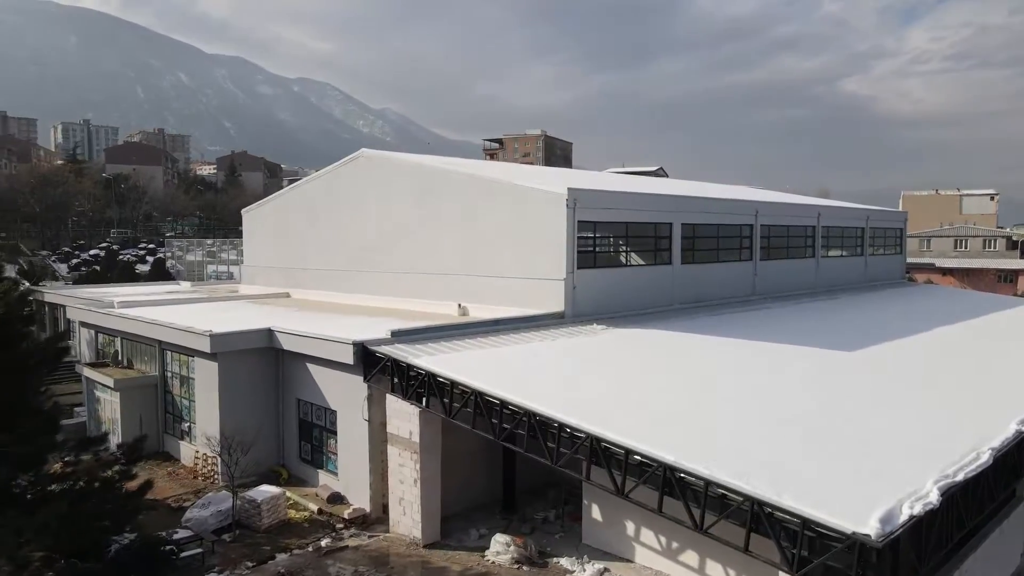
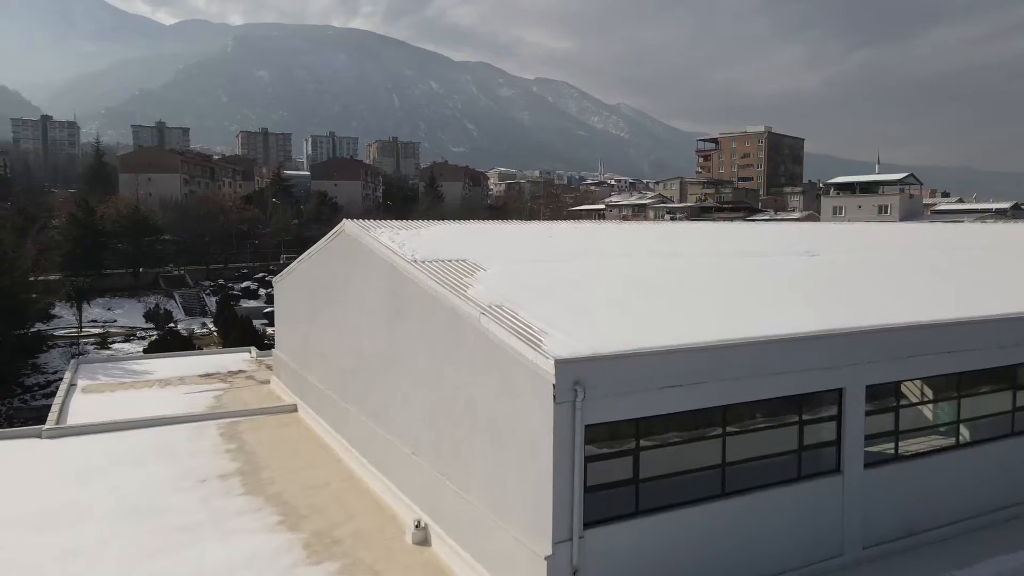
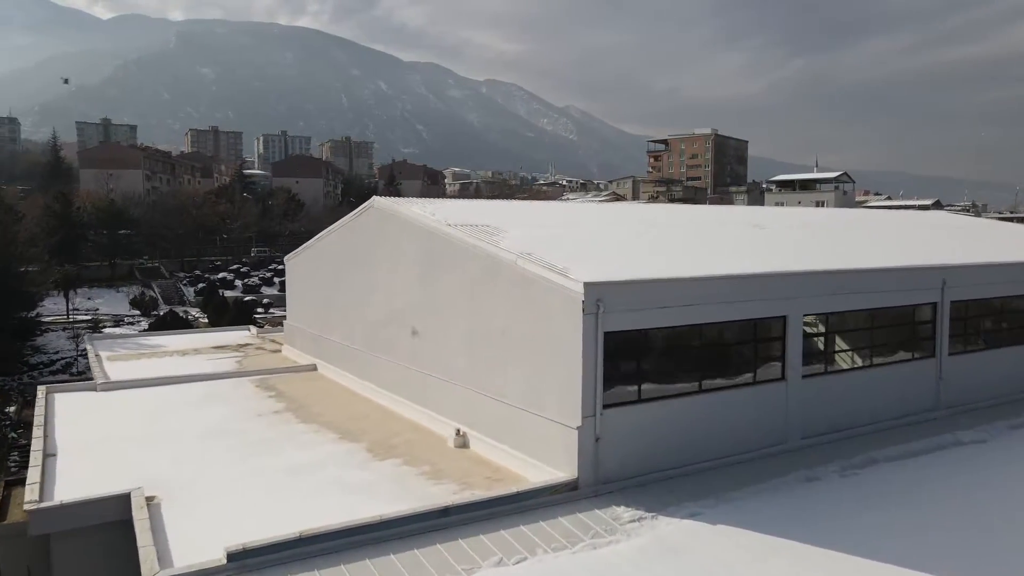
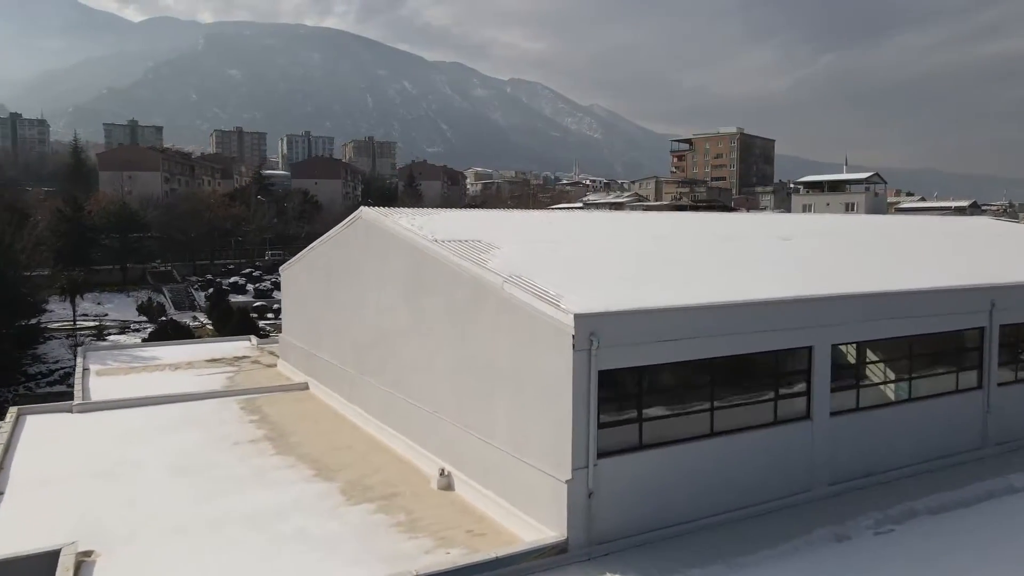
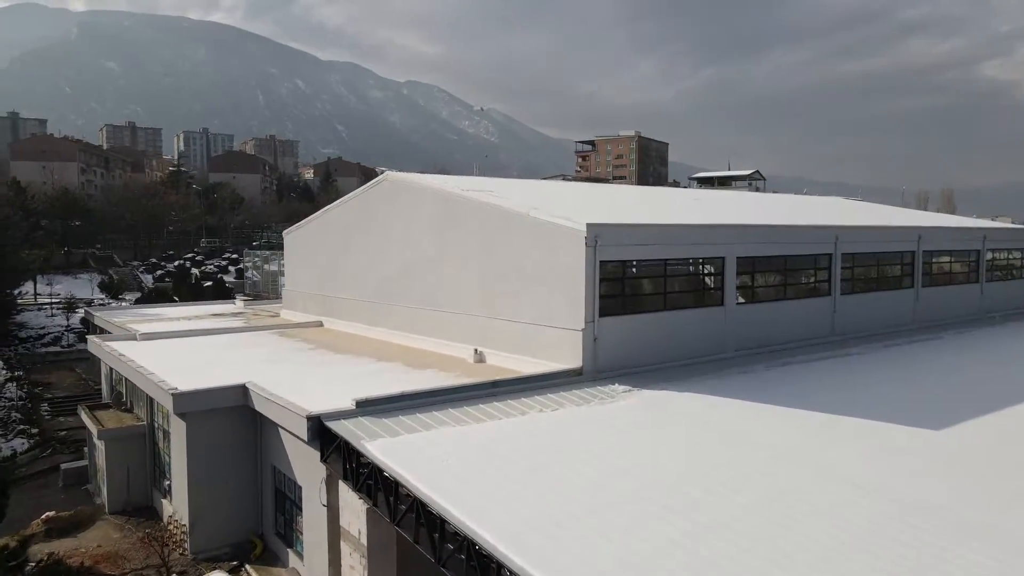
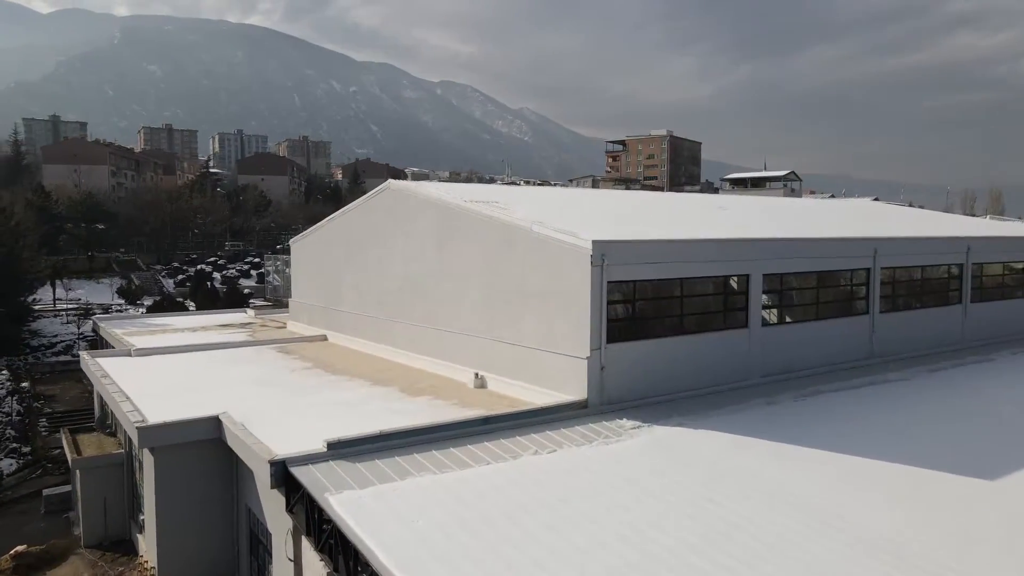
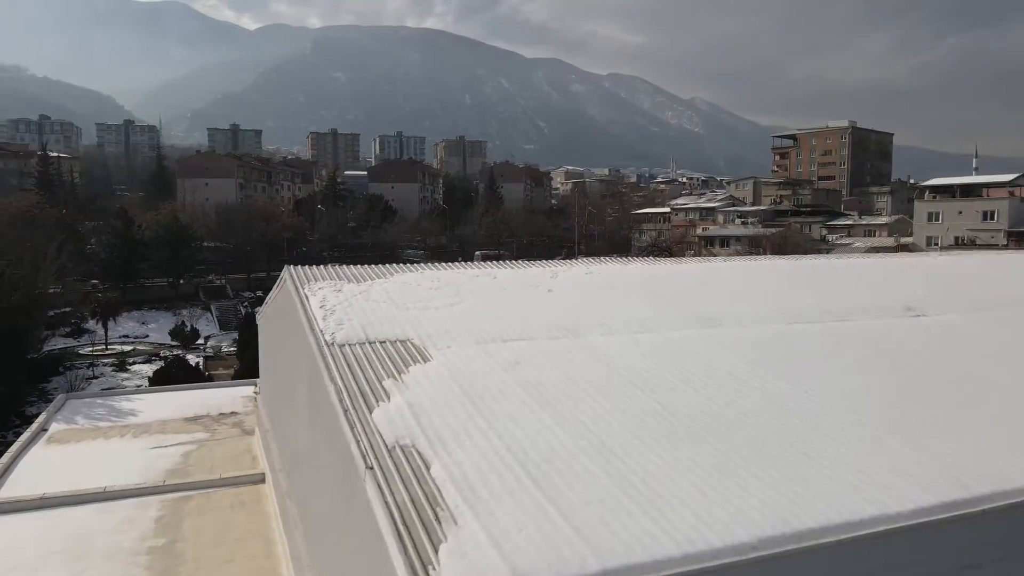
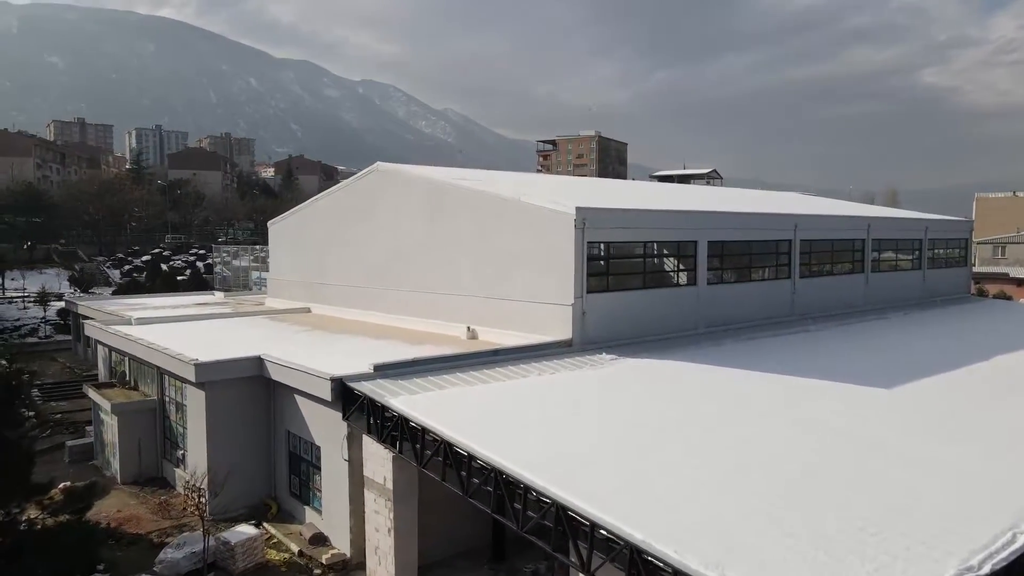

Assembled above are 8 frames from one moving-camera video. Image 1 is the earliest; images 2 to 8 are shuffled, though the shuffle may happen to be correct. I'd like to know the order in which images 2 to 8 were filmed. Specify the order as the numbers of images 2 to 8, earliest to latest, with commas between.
8, 5, 6, 3, 4, 2, 7
